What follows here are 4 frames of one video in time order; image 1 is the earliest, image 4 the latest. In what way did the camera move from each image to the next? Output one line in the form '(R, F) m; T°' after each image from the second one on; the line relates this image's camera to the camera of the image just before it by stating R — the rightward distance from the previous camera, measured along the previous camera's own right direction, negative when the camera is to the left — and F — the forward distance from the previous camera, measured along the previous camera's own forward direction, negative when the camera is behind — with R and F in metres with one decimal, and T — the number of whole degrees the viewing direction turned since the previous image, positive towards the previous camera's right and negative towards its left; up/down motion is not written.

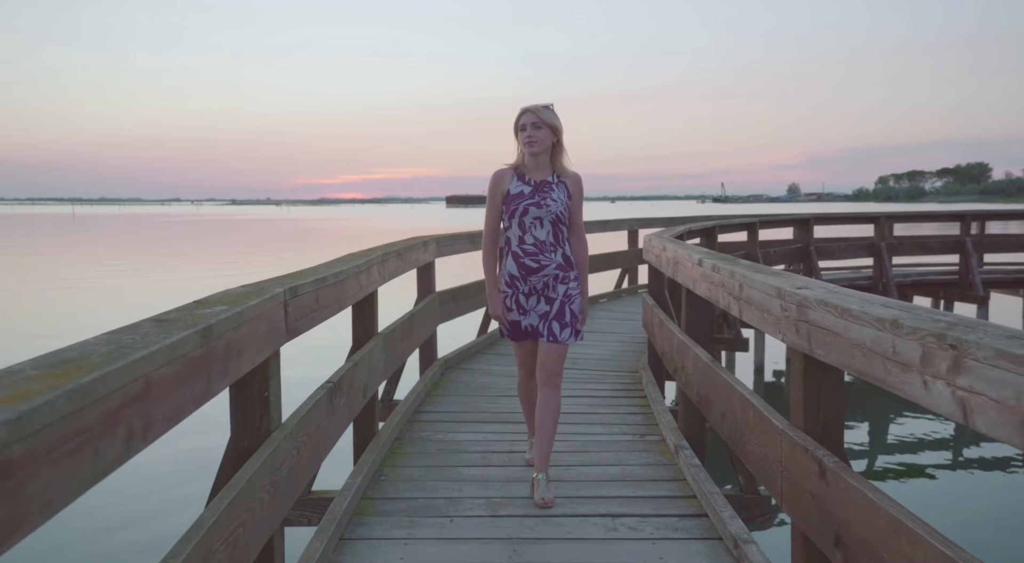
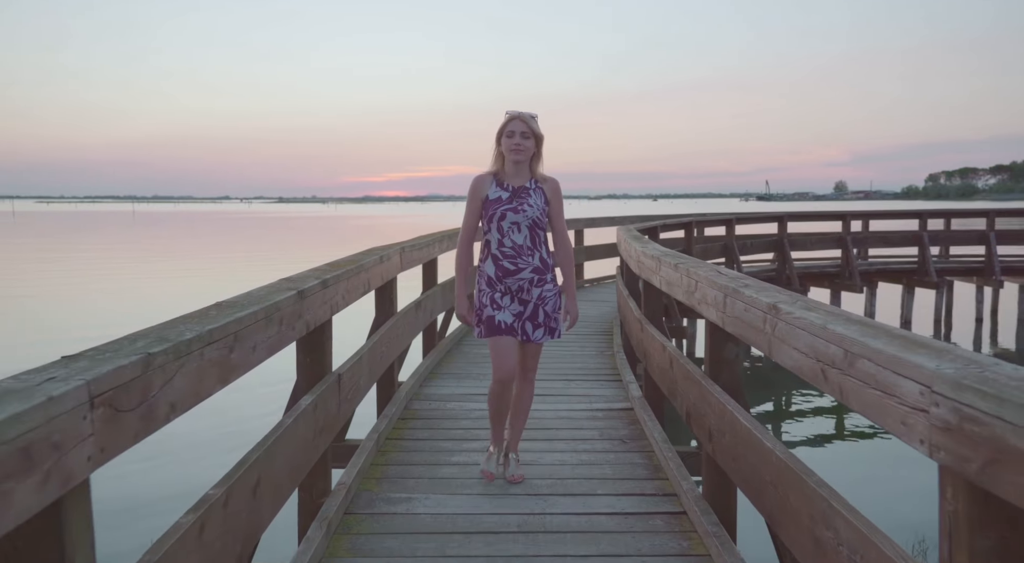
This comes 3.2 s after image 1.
(+0.3, -2.2) m; -3°
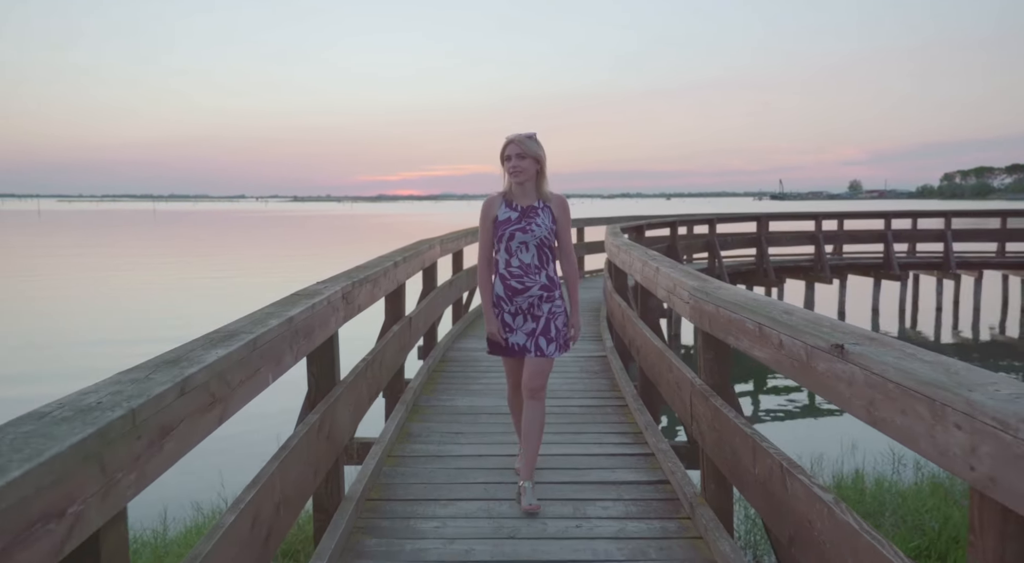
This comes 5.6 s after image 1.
(0.0, -1.6) m; -1°
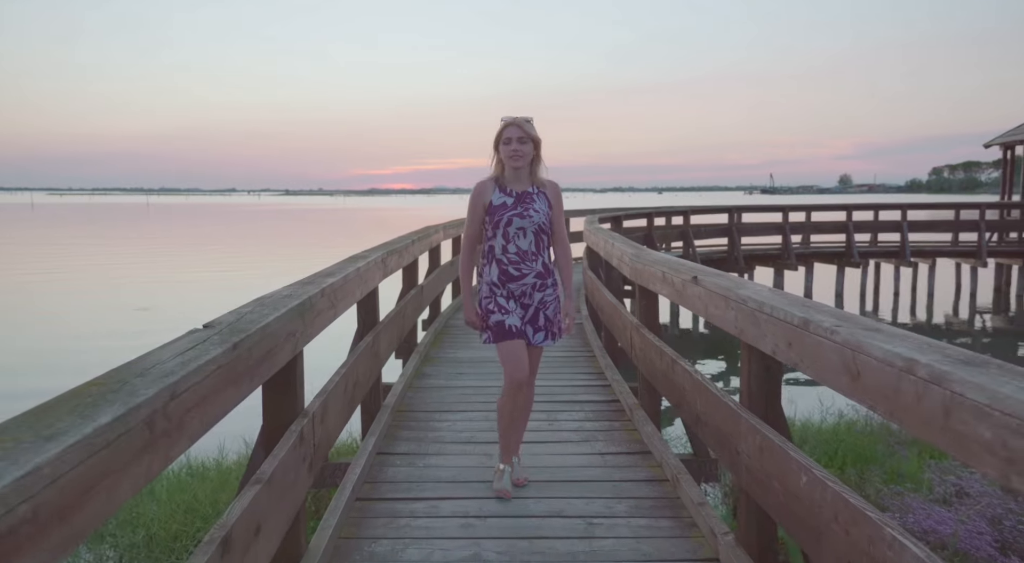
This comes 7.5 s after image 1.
(0.0, -1.1) m; +1°
